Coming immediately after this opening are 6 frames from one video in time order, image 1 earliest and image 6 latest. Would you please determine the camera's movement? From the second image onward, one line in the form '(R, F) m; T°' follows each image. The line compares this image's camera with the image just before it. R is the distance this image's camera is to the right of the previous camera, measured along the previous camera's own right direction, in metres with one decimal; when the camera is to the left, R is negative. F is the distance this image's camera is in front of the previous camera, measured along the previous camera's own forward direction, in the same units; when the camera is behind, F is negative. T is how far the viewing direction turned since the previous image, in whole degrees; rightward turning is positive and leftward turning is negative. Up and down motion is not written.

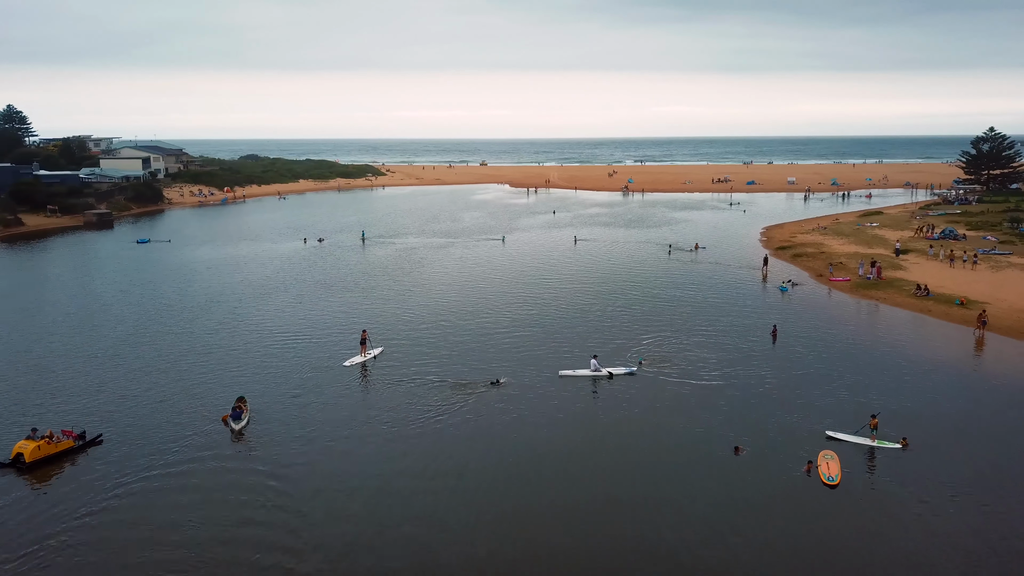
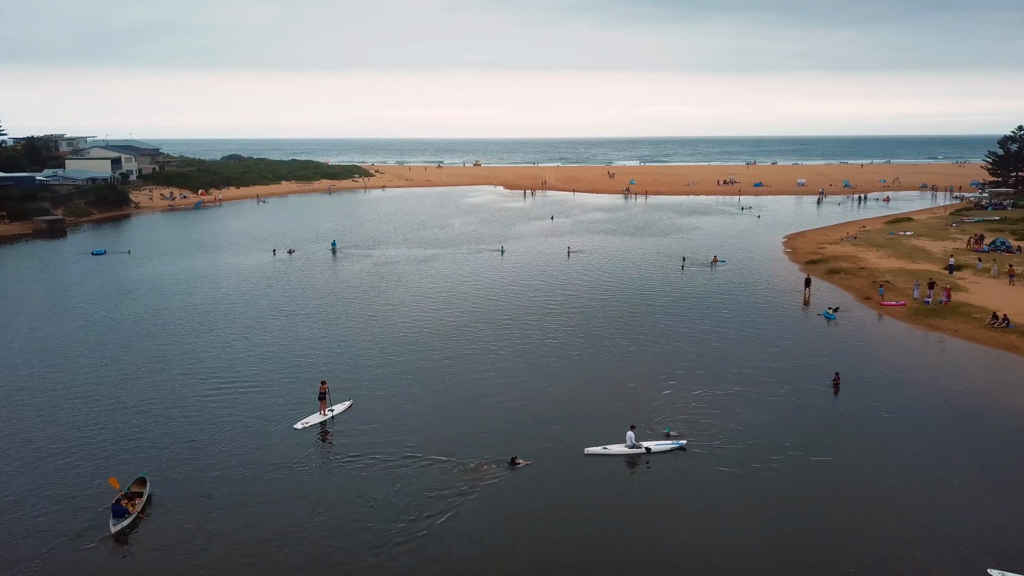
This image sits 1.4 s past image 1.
(-0.1, +5.8) m; 0°
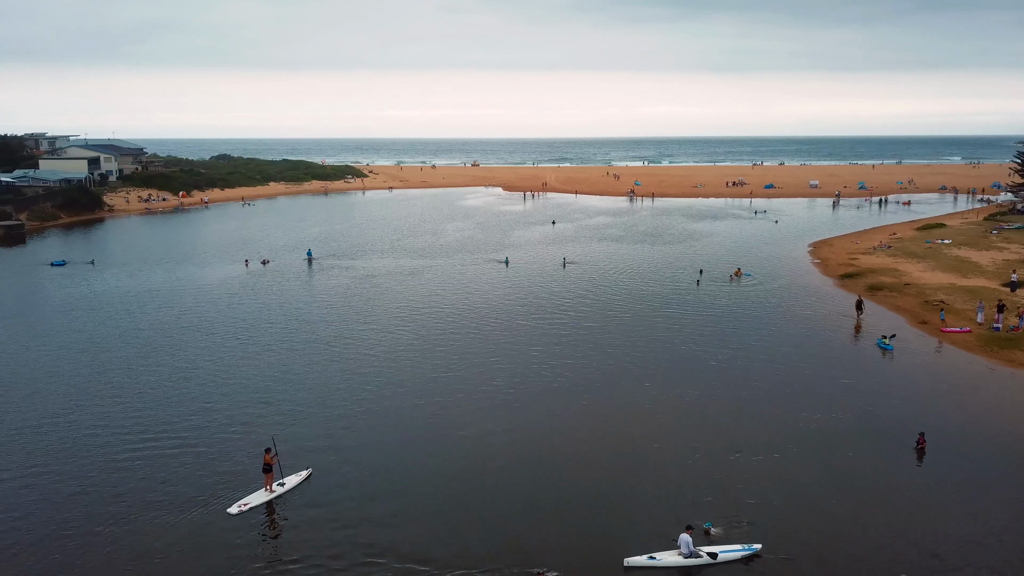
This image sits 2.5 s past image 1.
(0.0, +4.7) m; 0°
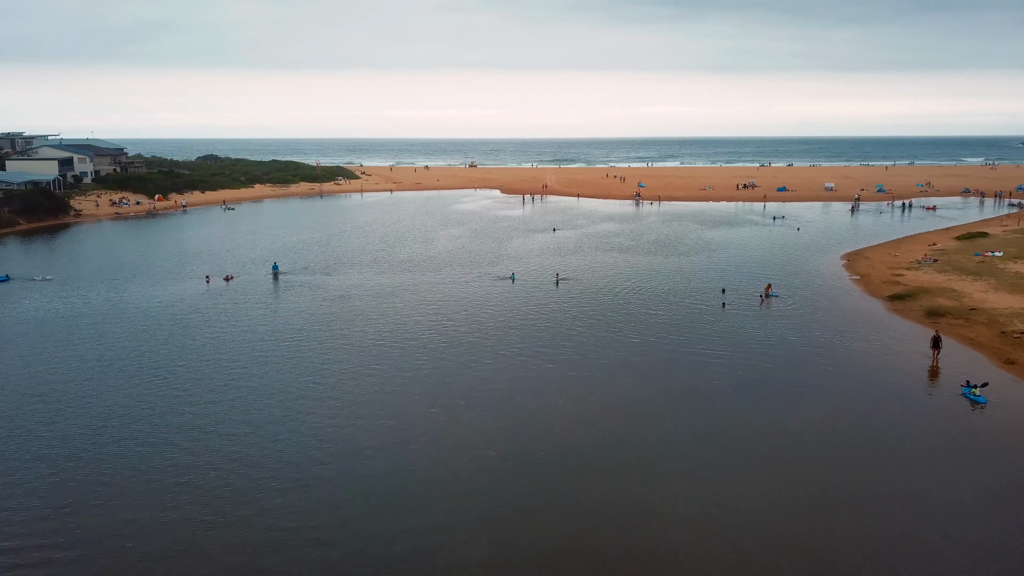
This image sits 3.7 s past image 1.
(+0.1, +5.2) m; 0°
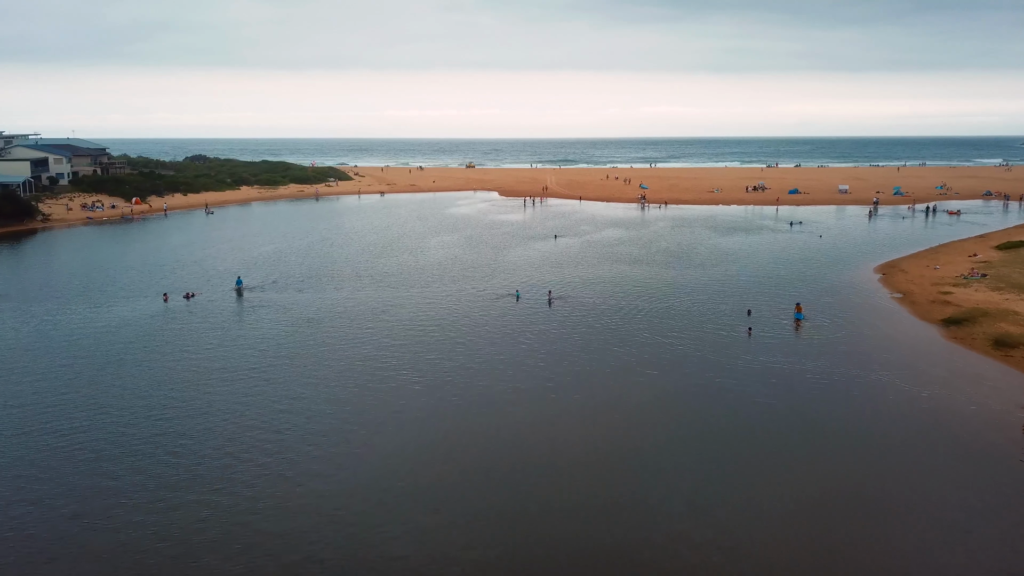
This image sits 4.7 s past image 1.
(+0.1, +4.3) m; 0°
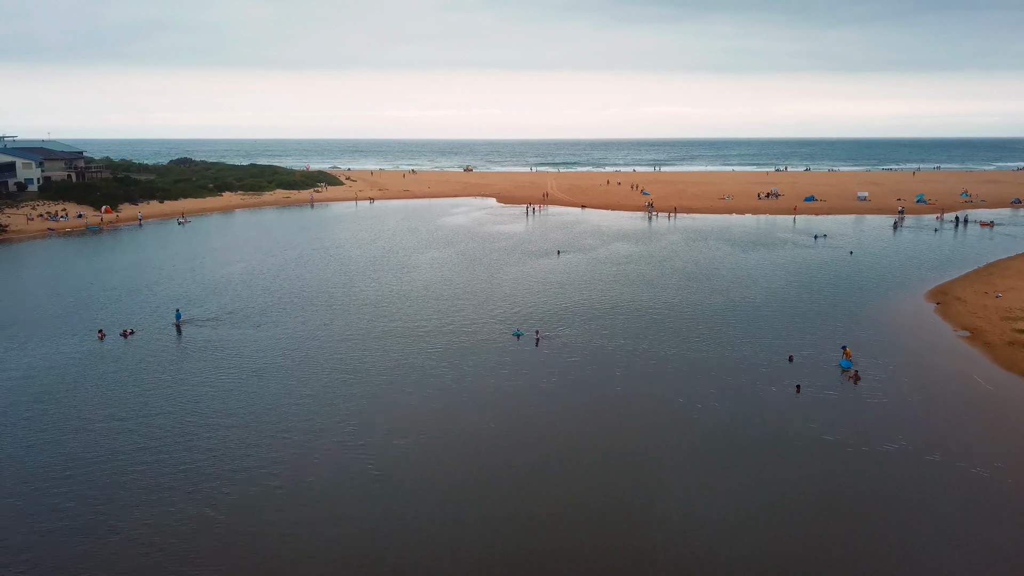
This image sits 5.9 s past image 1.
(+0.1, +5.1) m; 0°
